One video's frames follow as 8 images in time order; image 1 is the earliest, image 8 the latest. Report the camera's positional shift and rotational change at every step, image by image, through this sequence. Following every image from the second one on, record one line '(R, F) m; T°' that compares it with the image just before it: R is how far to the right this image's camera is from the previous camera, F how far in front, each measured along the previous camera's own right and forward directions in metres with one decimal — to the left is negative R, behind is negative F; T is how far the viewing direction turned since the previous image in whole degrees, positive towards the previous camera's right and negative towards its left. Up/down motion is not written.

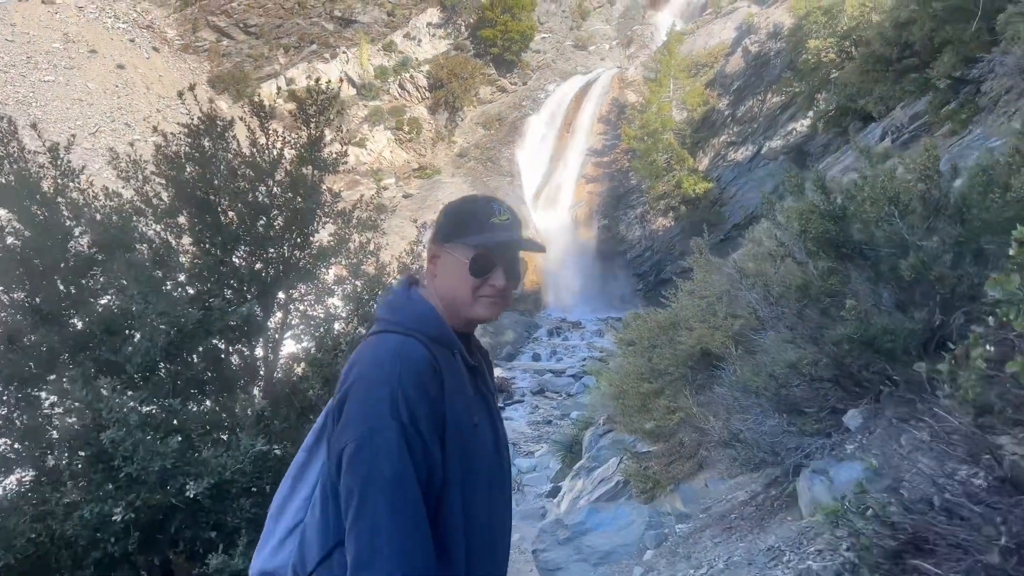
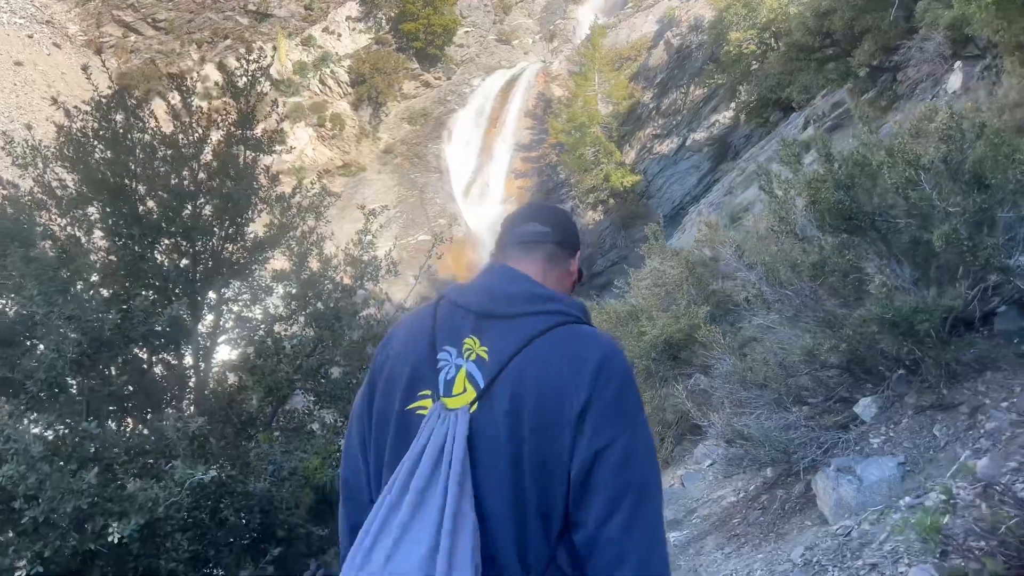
(-0.3, +0.7) m; +5°
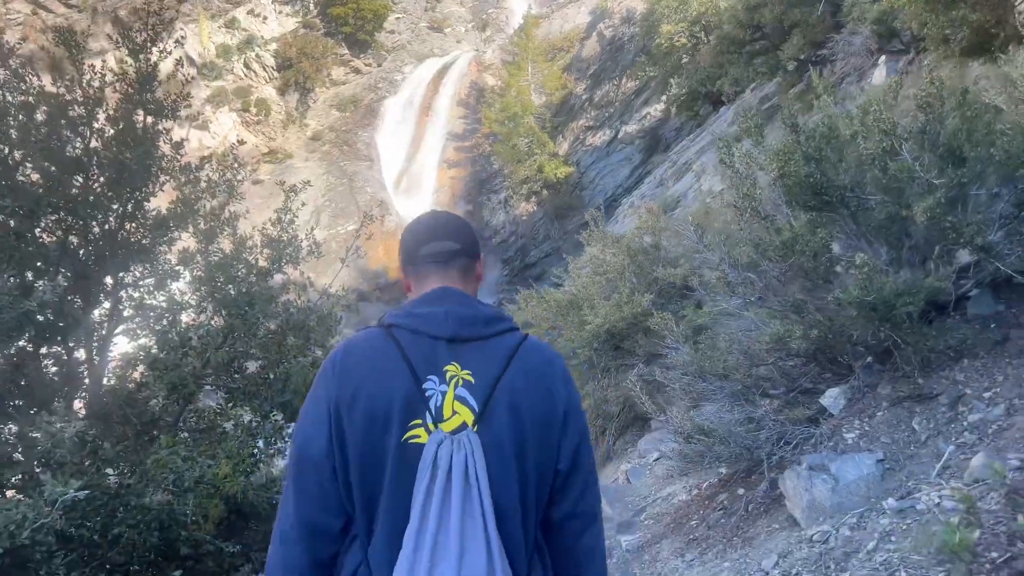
(0.0, +0.5) m; +5°
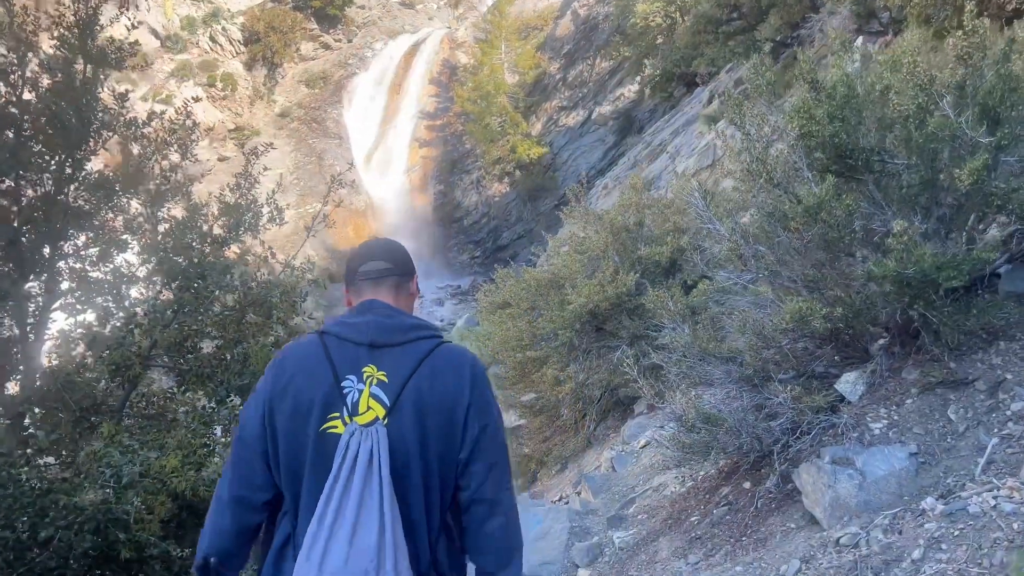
(-0.1, +0.5) m; +2°
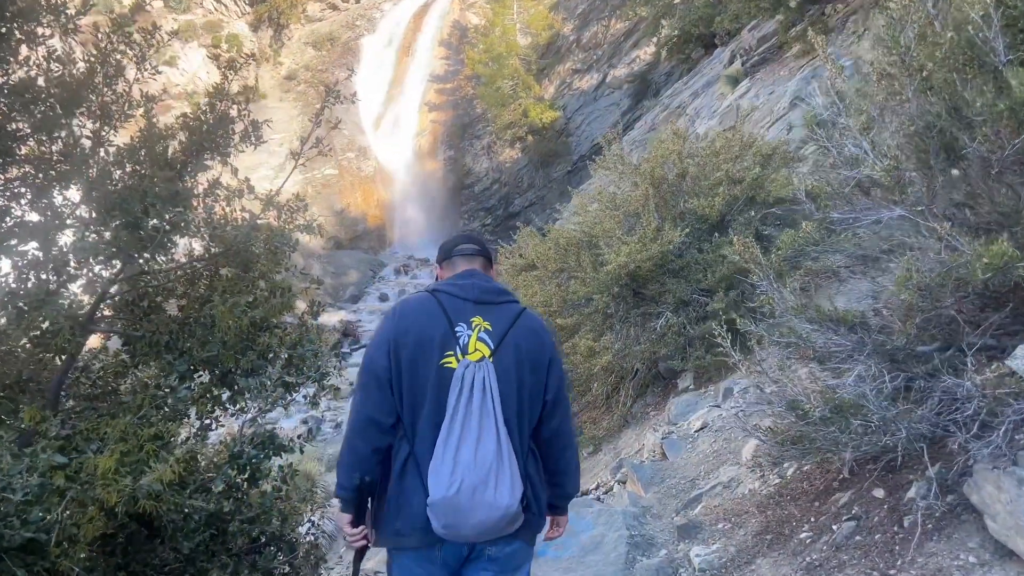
(-0.2, +1.1) m; -1°
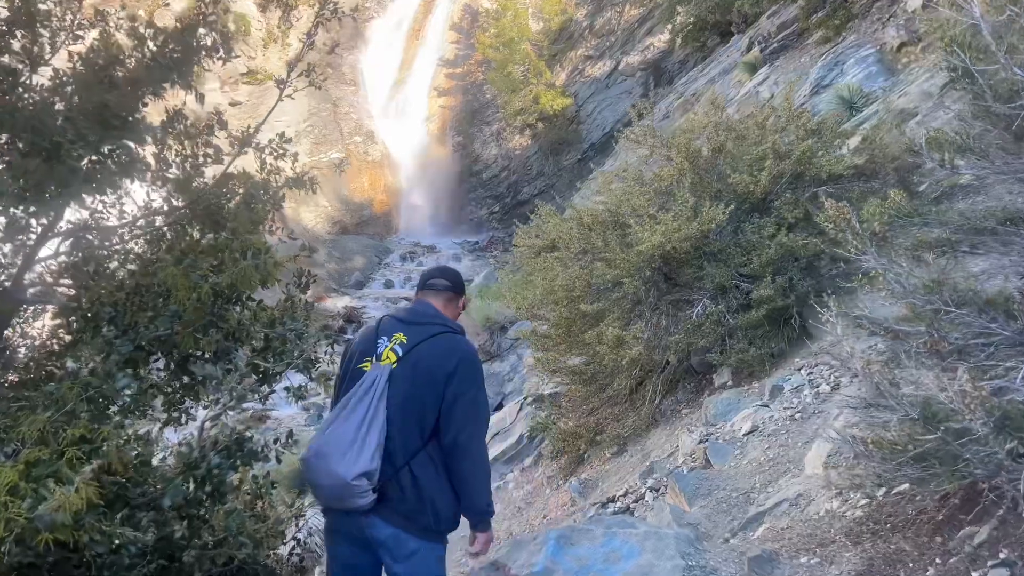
(-0.1, +0.8) m; 0°
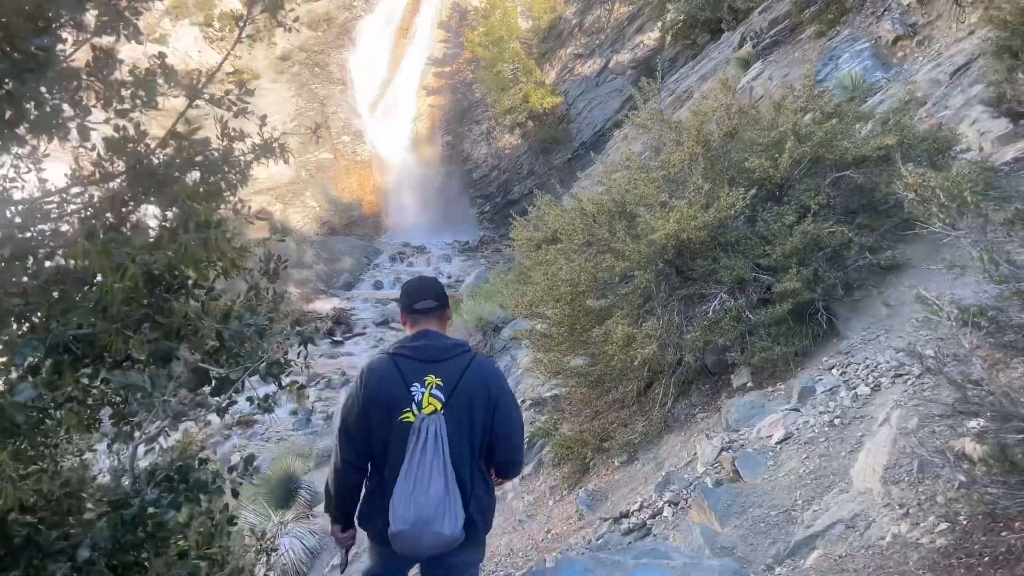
(-0.1, +0.6) m; +1°
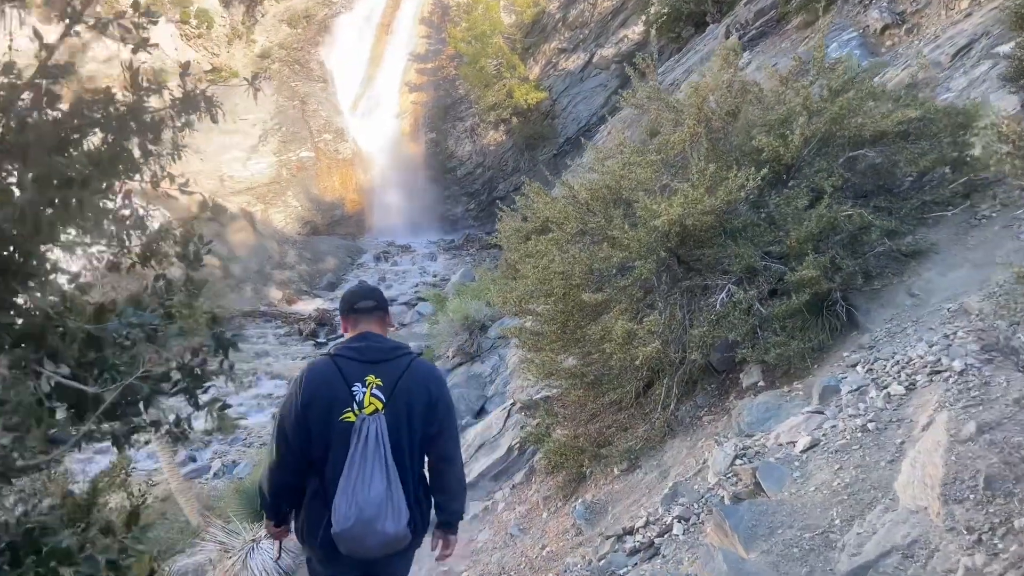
(0.0, +0.6) m; +1°
